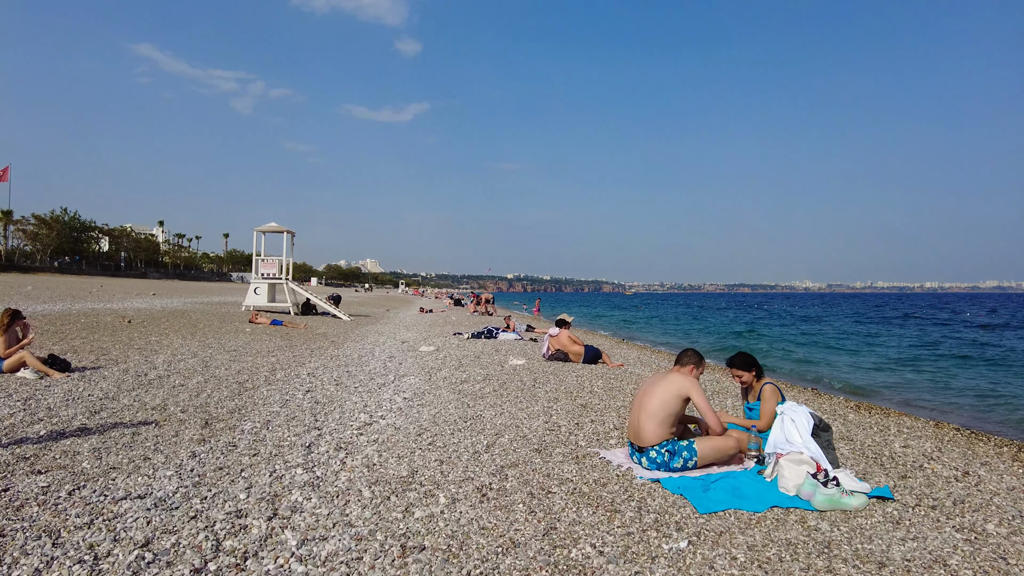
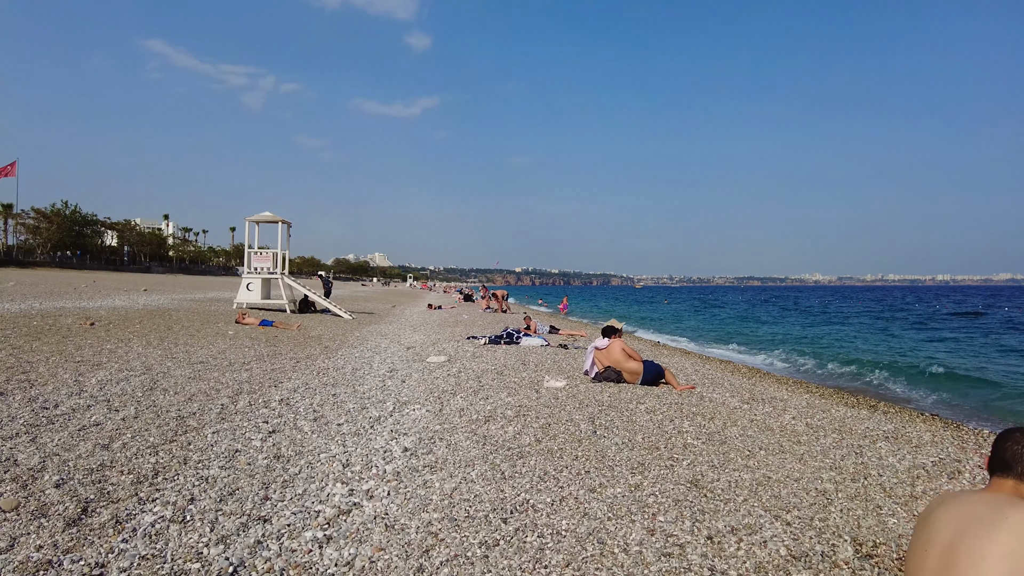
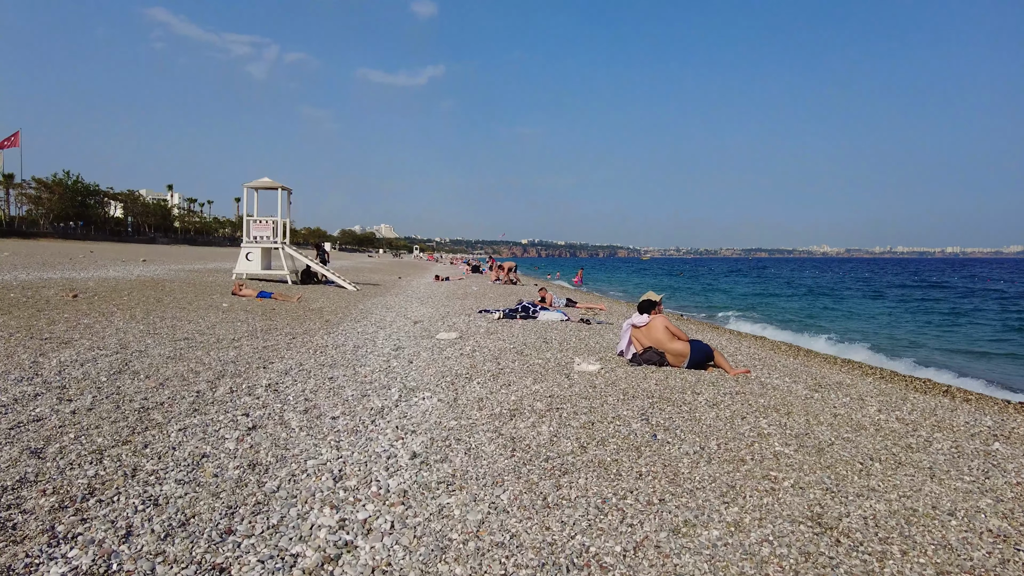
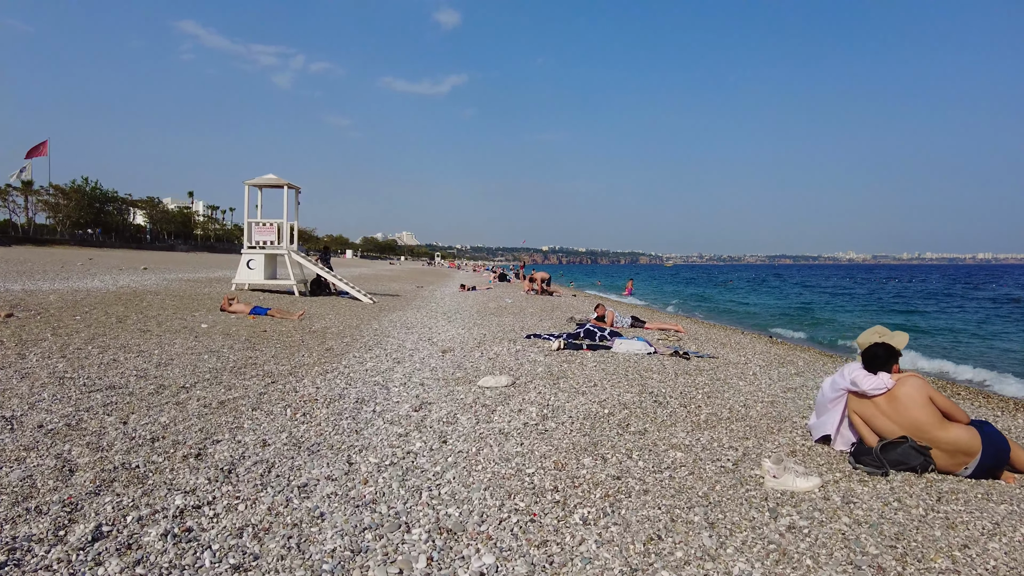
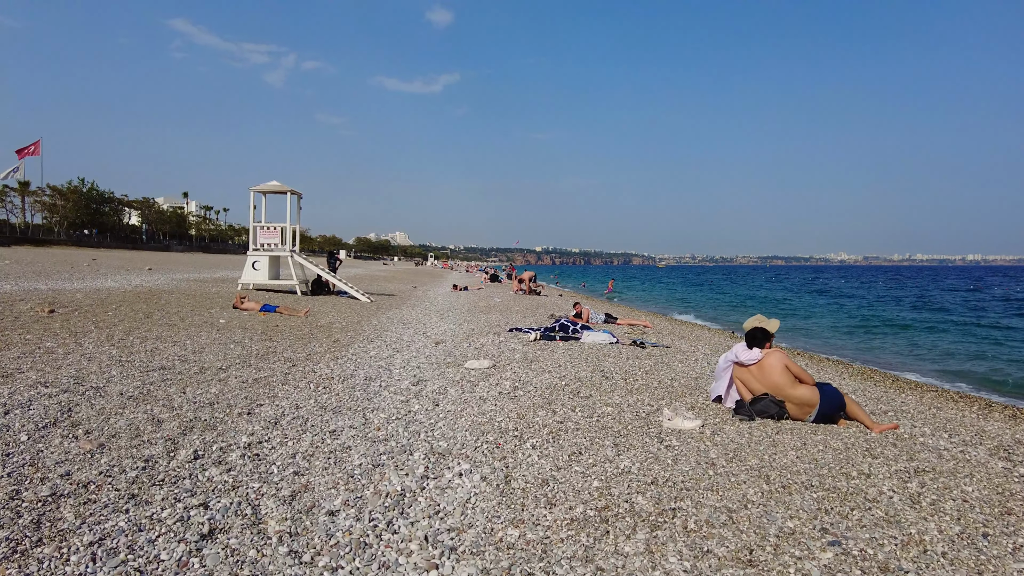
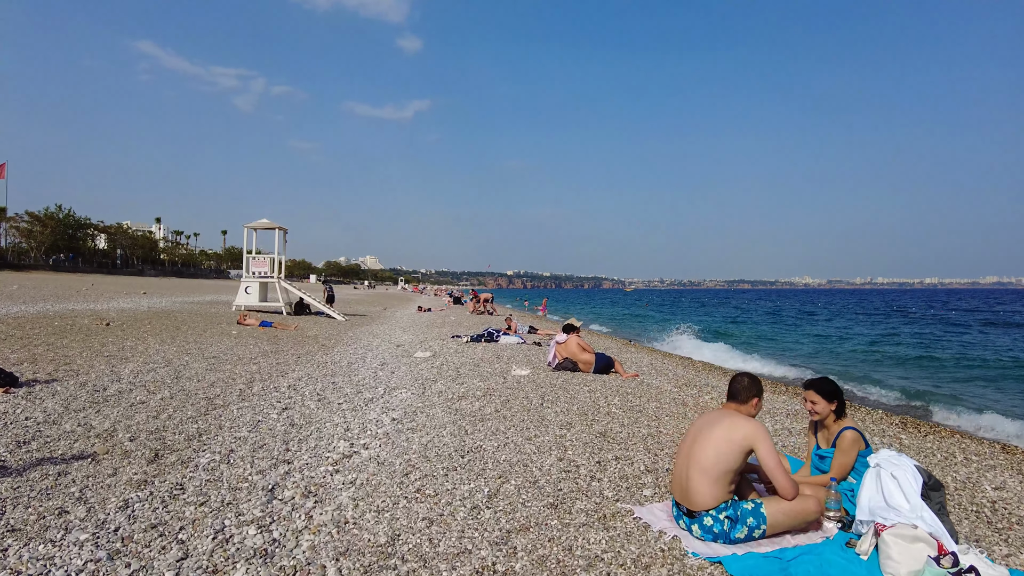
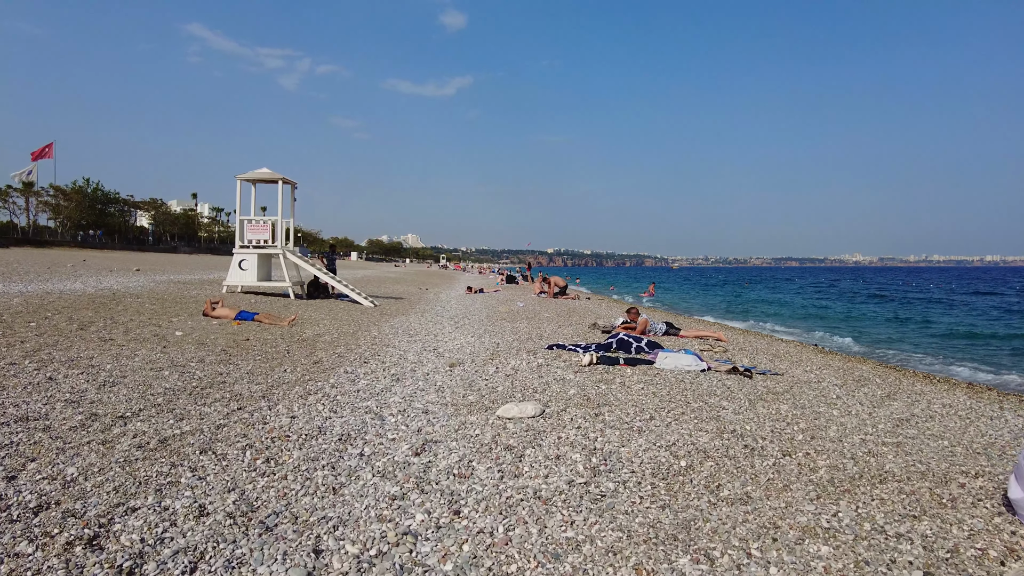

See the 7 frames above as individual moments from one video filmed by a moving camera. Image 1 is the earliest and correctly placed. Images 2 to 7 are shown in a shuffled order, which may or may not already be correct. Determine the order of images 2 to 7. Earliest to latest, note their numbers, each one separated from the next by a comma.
6, 2, 3, 5, 4, 7
